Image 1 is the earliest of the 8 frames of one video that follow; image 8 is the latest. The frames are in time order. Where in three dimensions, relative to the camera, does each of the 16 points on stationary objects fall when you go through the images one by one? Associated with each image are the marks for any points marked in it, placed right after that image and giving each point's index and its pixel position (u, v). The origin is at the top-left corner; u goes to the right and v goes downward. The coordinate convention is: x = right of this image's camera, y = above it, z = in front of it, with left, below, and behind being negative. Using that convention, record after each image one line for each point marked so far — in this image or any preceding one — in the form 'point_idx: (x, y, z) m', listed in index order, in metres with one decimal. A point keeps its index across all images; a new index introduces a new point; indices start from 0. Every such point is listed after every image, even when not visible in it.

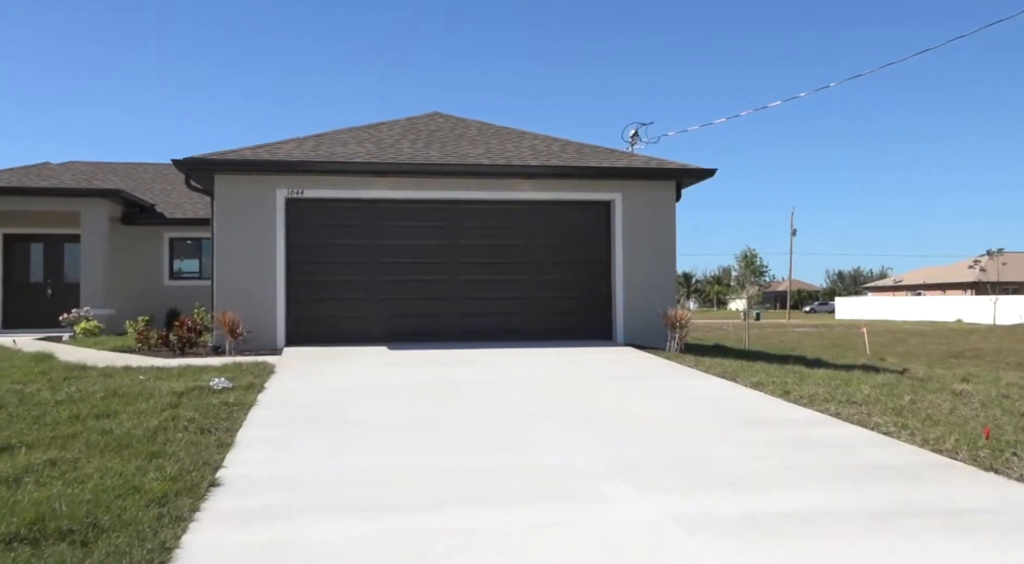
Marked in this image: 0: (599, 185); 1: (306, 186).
0: (+1.5, +1.7, +14.2) m
1: (-3.5, +1.6, +13.7) m
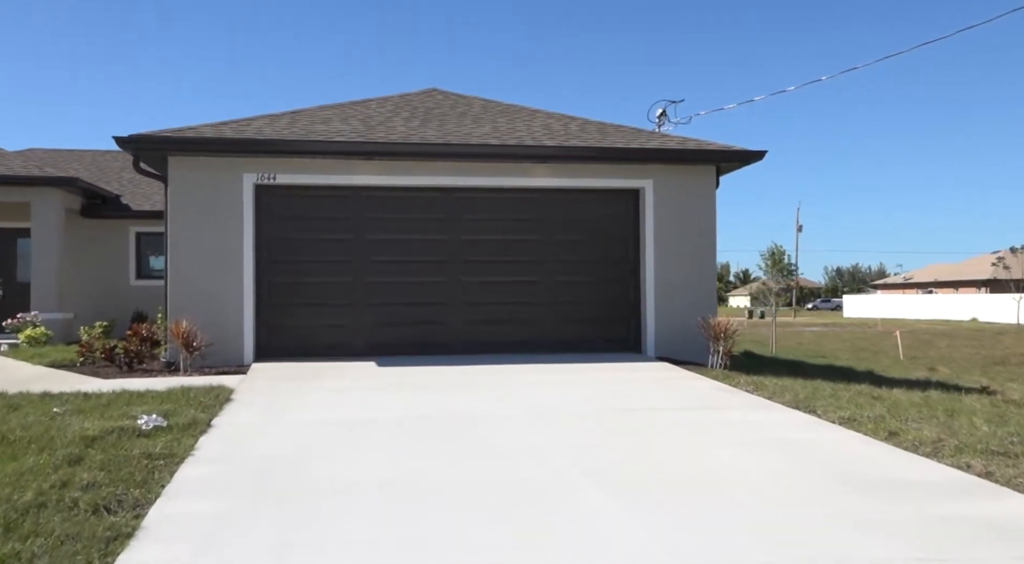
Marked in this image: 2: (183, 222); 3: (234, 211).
0: (+1.7, +1.7, +12.1) m
1: (-3.3, +1.6, +11.5) m
2: (-4.5, +0.8, +11.1) m
3: (-3.9, +1.0, +11.3) m
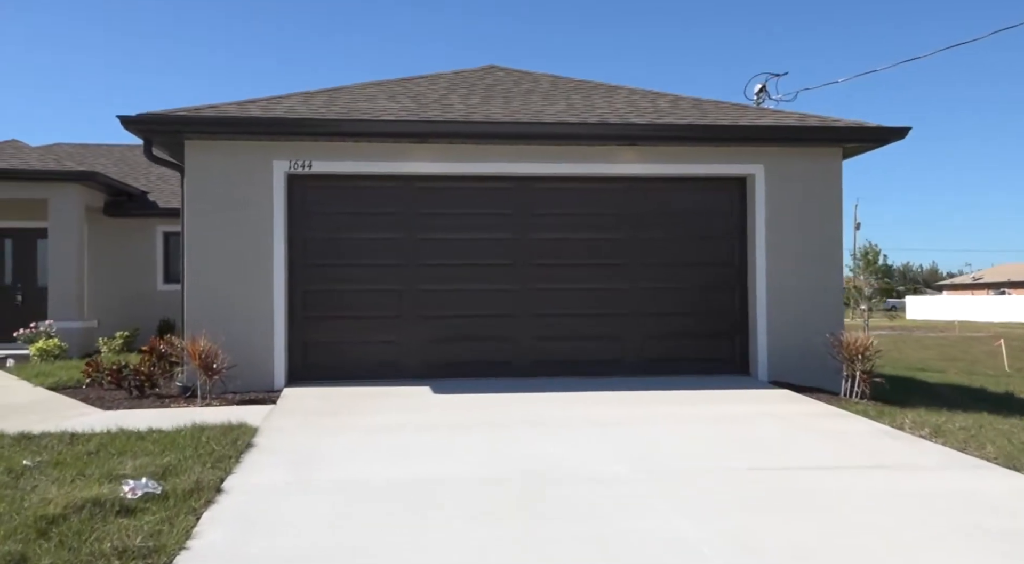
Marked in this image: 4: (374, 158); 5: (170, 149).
0: (+2.7, +1.6, +10.0) m
1: (-2.3, +1.5, +9.6) m
2: (-3.6, +0.7, +9.3) m
3: (-2.9, +0.9, +9.4) m
4: (-1.6, +1.5, +9.7) m
5: (-4.1, +1.6, +9.7) m
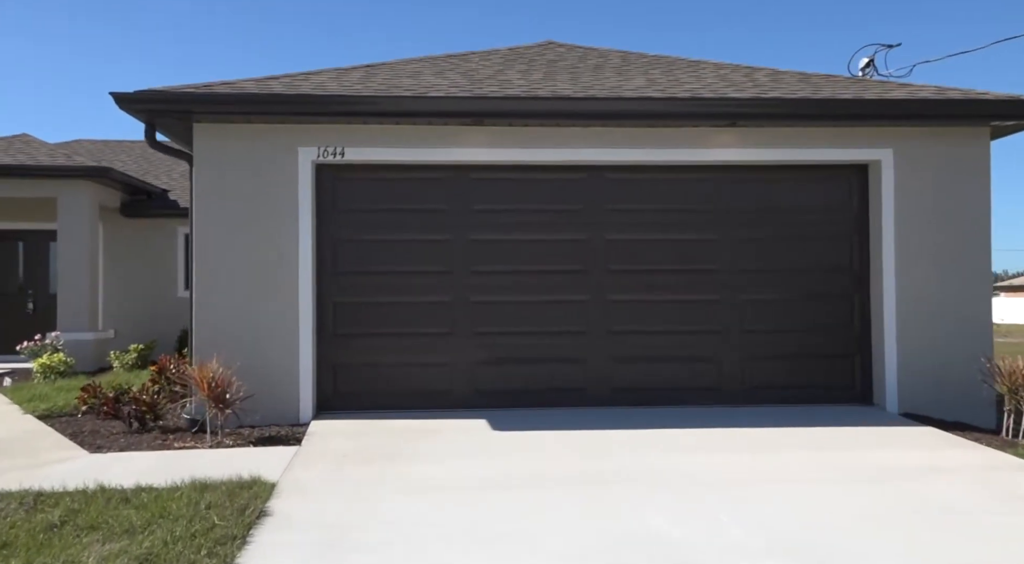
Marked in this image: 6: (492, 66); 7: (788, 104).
0: (+3.4, +1.5, +8.2) m
1: (-1.6, +1.4, +8.0) m
2: (-2.9, +0.6, +7.8) m
3: (-2.2, +0.8, +7.9) m
4: (-0.9, +1.4, +8.1) m
5: (-3.4, +1.5, +8.2) m
6: (-0.2, +2.5, +9.5) m
7: (+2.6, +1.7, +7.7) m
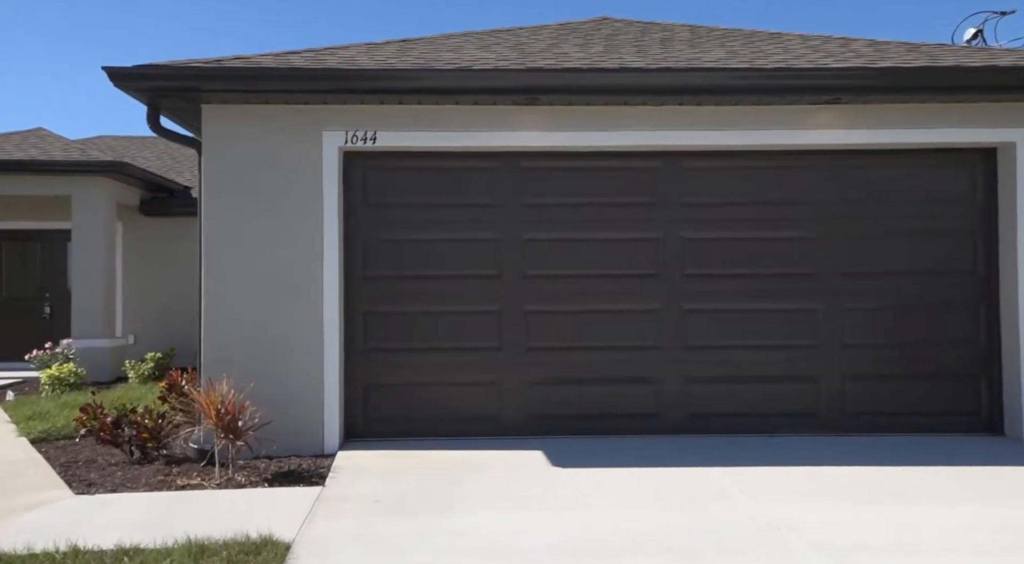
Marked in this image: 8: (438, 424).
0: (+3.9, +1.4, +6.8) m
1: (-1.1, +1.3, +6.9) m
2: (-2.4, +0.5, +6.7) m
3: (-1.7, +0.7, +6.8) m
4: (-0.4, +1.3, +6.9) m
5: (-2.9, +1.4, +7.1) m
6: (+0.3, +2.5, +8.3) m
7: (+3.1, +1.6, +6.4) m
8: (-0.6, -1.2, +7.1) m
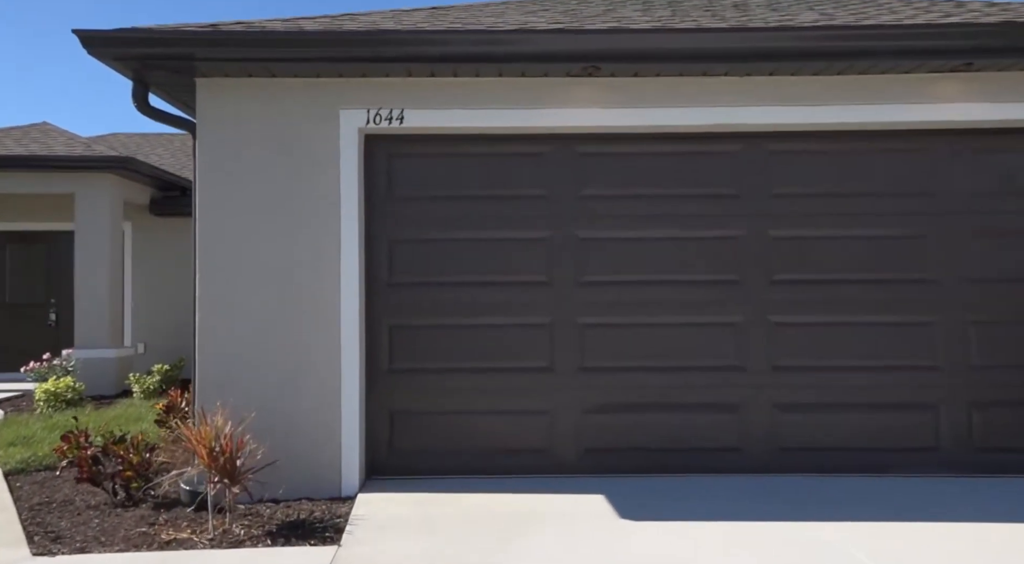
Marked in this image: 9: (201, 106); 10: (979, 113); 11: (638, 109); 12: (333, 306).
0: (+4.3, +1.4, +5.6) m
1: (-0.7, +1.3, +5.7) m
2: (-2.0, +0.5, +5.6) m
3: (-1.3, +0.7, +5.6) m
4: (0.0, +1.3, +5.7) m
5: (-2.5, +1.4, +6.0) m
6: (+0.7, +2.4, +7.1) m
7: (+3.5, +1.6, +5.2) m
8: (-0.3, -1.3, +5.9) m
9: (-2.2, +1.2, +5.6) m
10: (+3.3, +1.2, +5.6) m
11: (+0.9, +1.2, +5.7) m
12: (-1.2, -0.2, +5.6) m
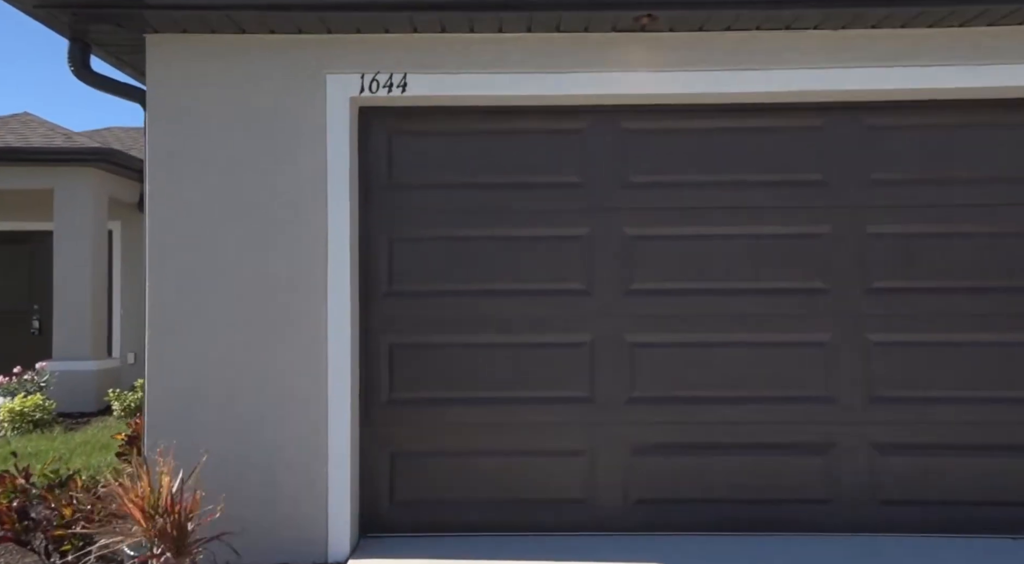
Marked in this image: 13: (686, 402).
0: (+4.5, +1.3, +4.3) m
1: (-0.5, +1.2, +4.6) m
2: (-1.8, +0.4, +4.4) m
3: (-1.1, +0.6, +4.5) m
4: (+0.1, +1.2, +4.6) m
5: (-2.3, +1.3, +4.9) m
6: (+0.9, +2.4, +5.9) m
7: (+3.7, +1.5, +3.9) m
8: (-0.1, -1.3, +4.7) m
9: (-2.0, +1.2, +4.5) m
10: (+3.4, +1.1, +4.4) m
11: (+1.1, +1.2, +4.5) m
12: (-1.1, -0.2, +4.4) m
13: (+1.0, -0.7, +4.7) m
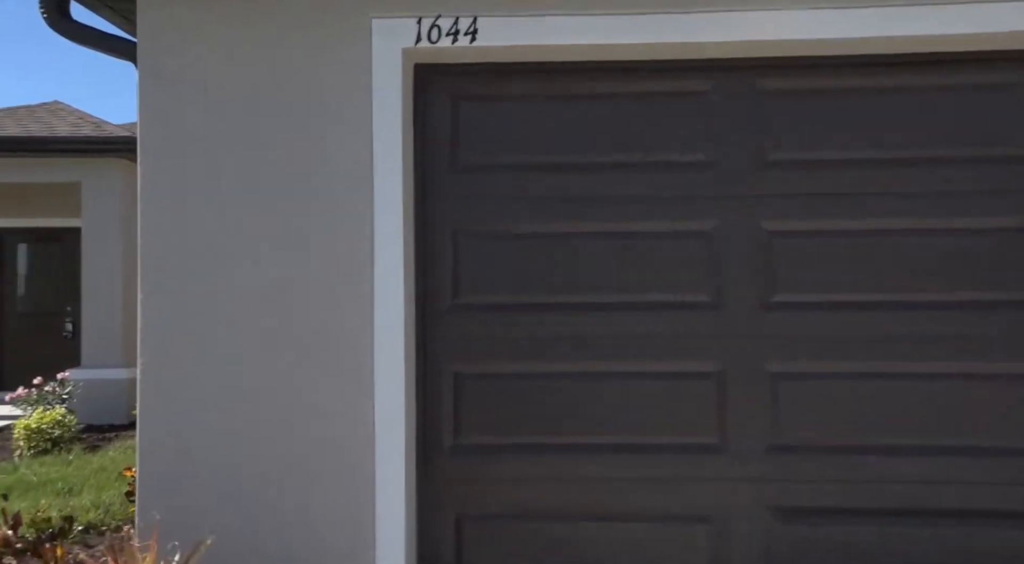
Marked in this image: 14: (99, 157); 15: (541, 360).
0: (+4.9, +1.3, +2.9) m
1: (-0.1, +1.2, +3.4) m
2: (-1.4, +0.4, +3.4) m
3: (-0.7, +0.6, +3.4) m
4: (+0.6, +1.2, +3.4) m
5: (-1.8, +1.3, +3.8) m
6: (+1.5, +2.3, +4.7) m
7: (+4.1, +1.5, +2.6) m
8: (+0.4, -1.4, +3.6) m
9: (-1.5, +1.1, +3.4) m
10: (+3.9, +1.1, +3.0) m
11: (+1.5, +1.1, +3.3) m
12: (-0.6, -0.3, +3.4) m
13: (+1.5, -0.7, +3.5) m
14: (-5.1, +1.5, +9.9) m
15: (+0.1, -0.3, +3.6) m
